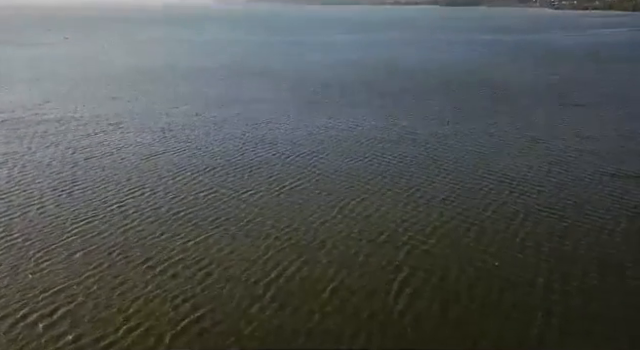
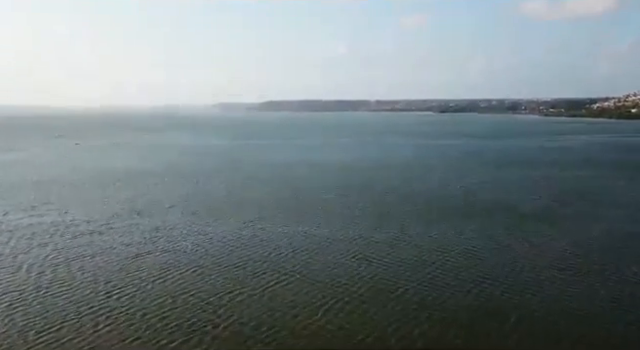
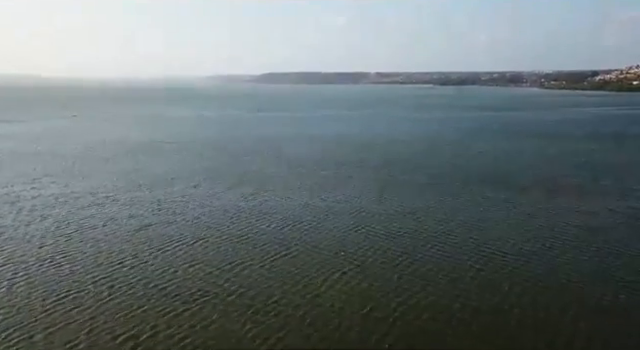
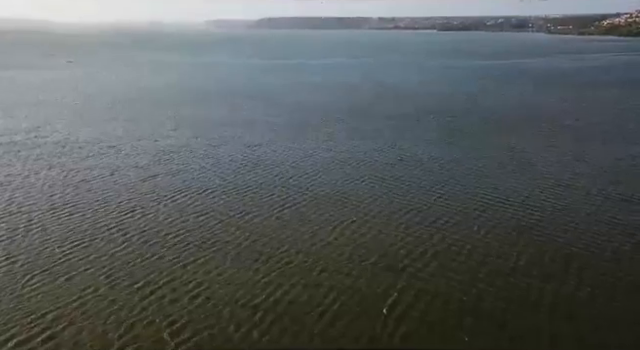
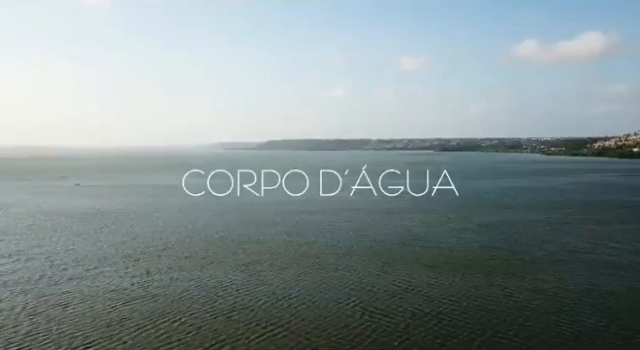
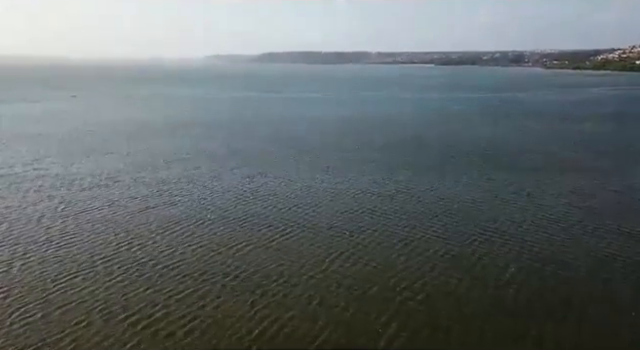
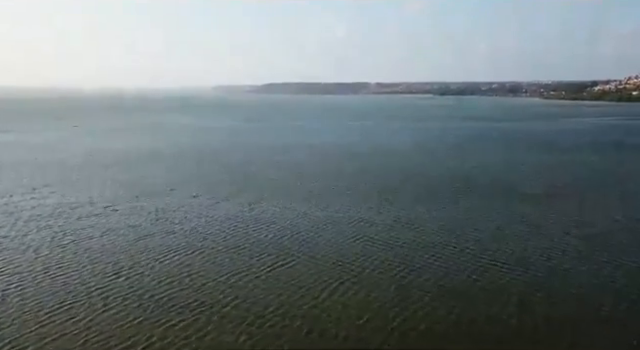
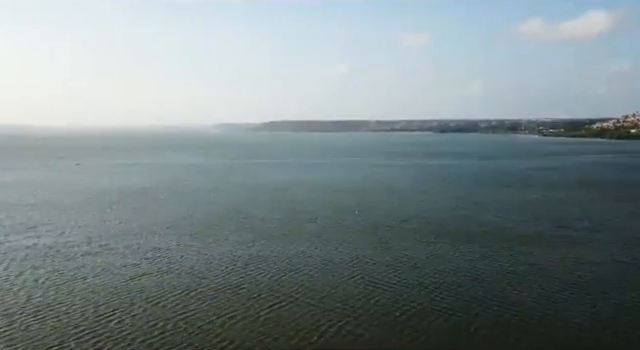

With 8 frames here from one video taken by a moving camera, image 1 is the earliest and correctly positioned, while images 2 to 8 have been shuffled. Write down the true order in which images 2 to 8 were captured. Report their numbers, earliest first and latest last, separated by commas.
4, 6, 3, 7, 2, 8, 5
